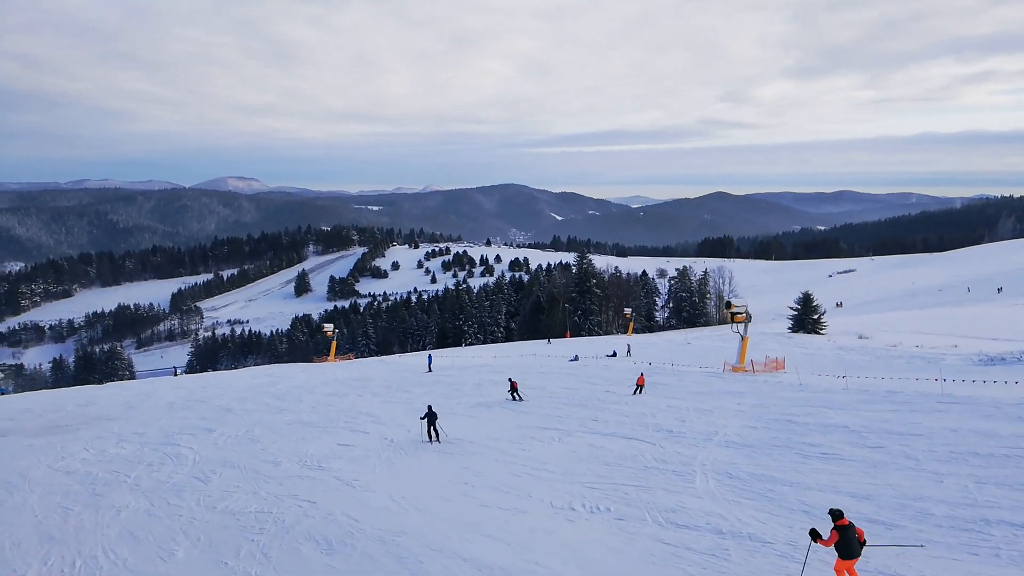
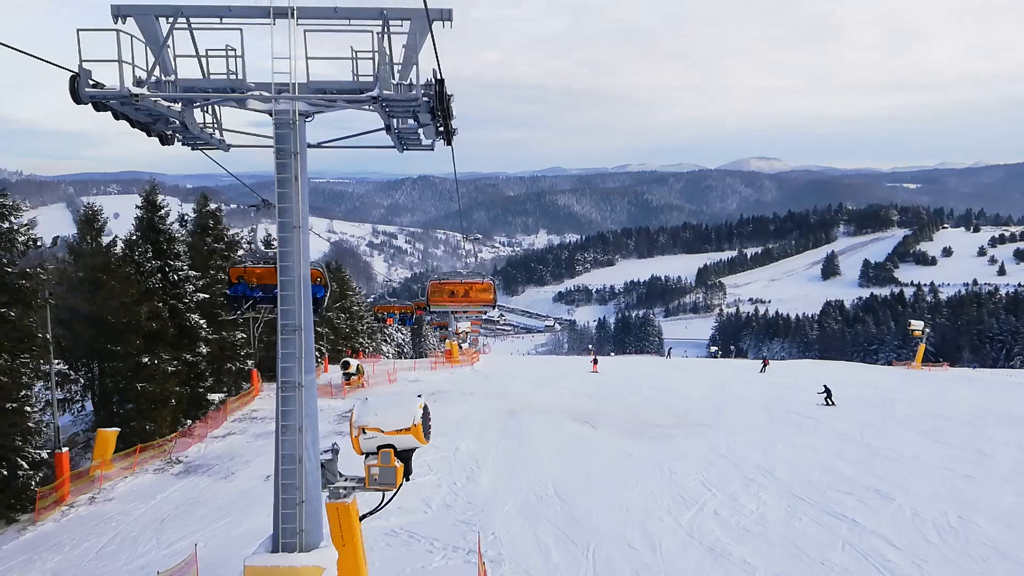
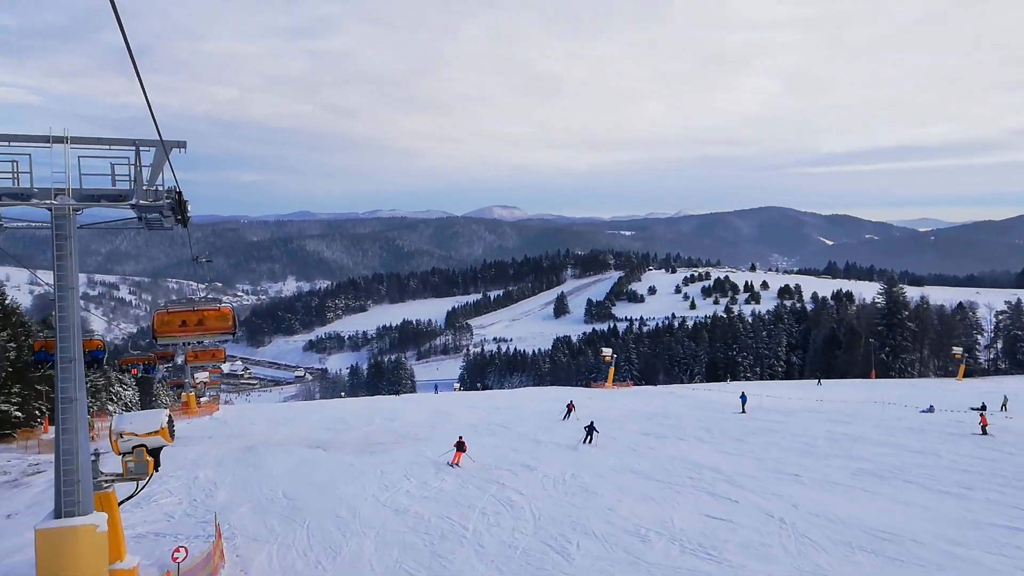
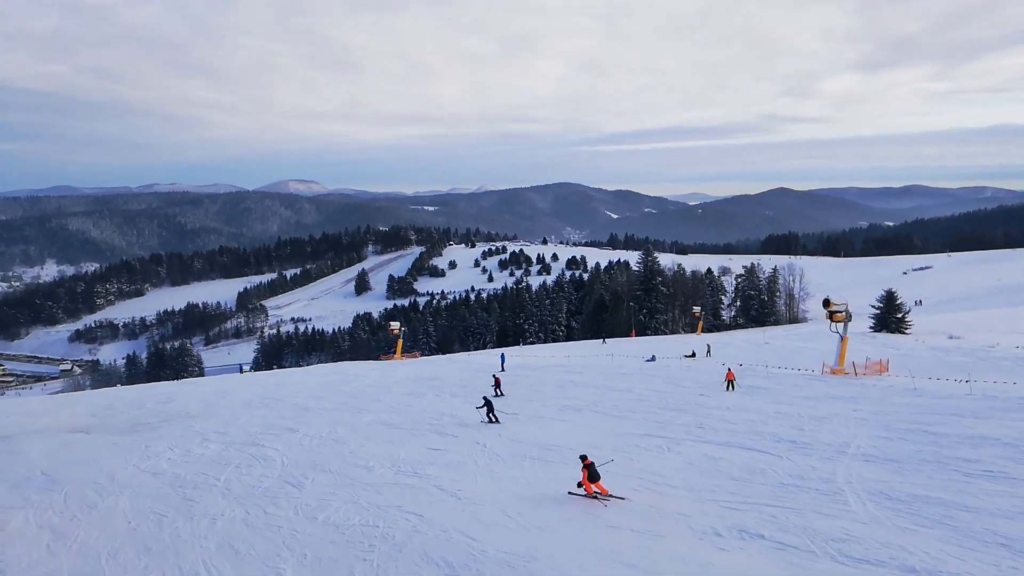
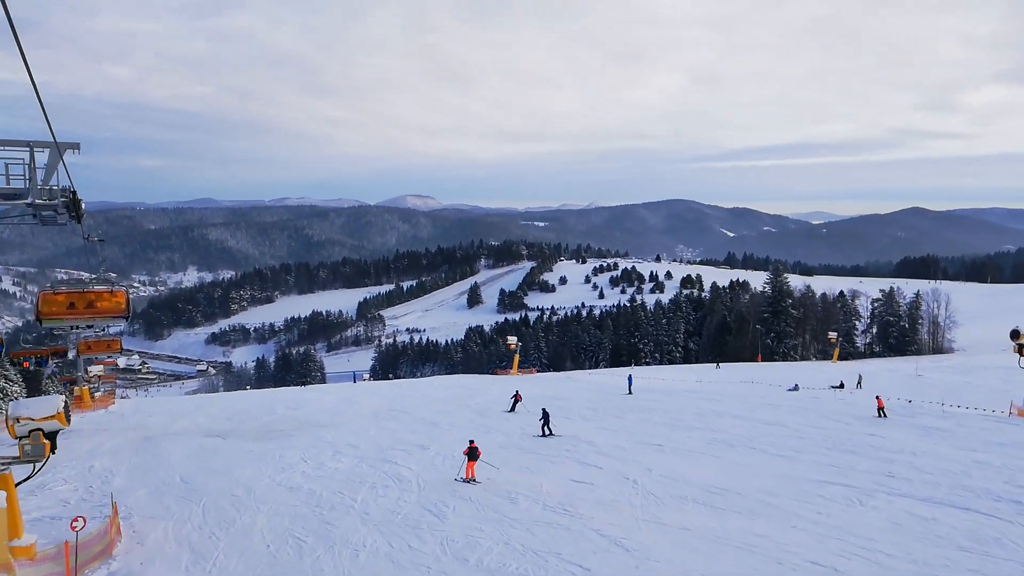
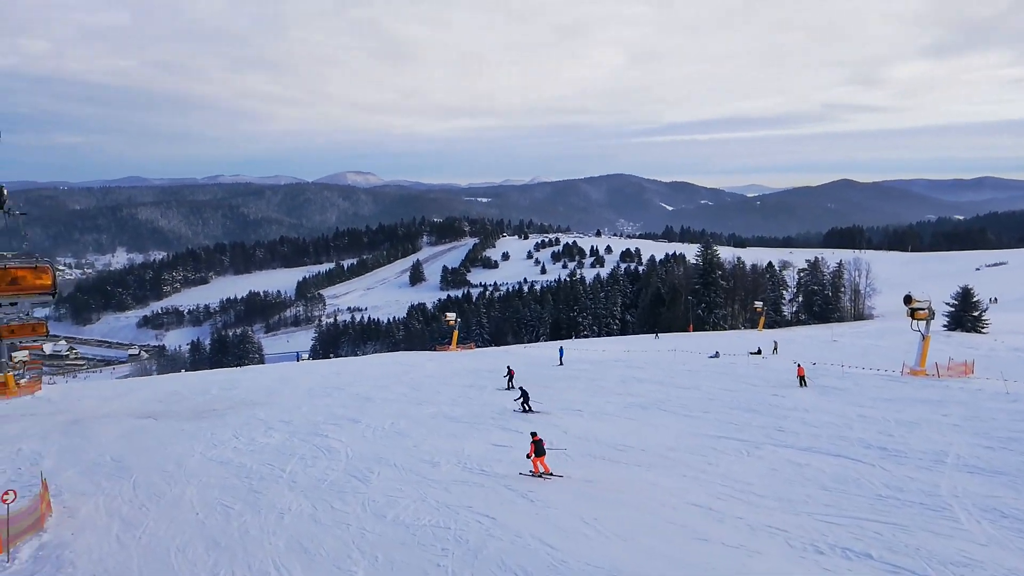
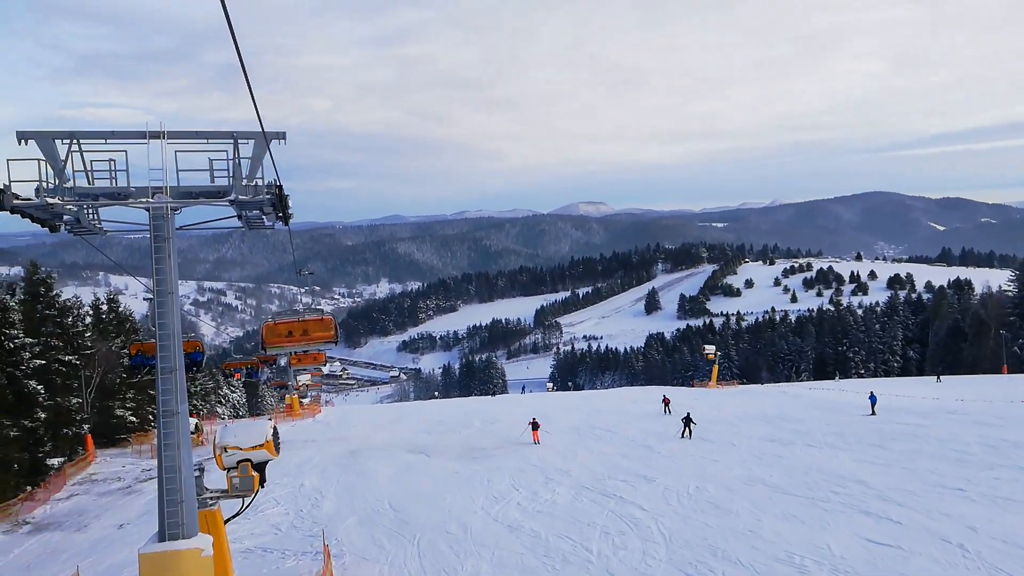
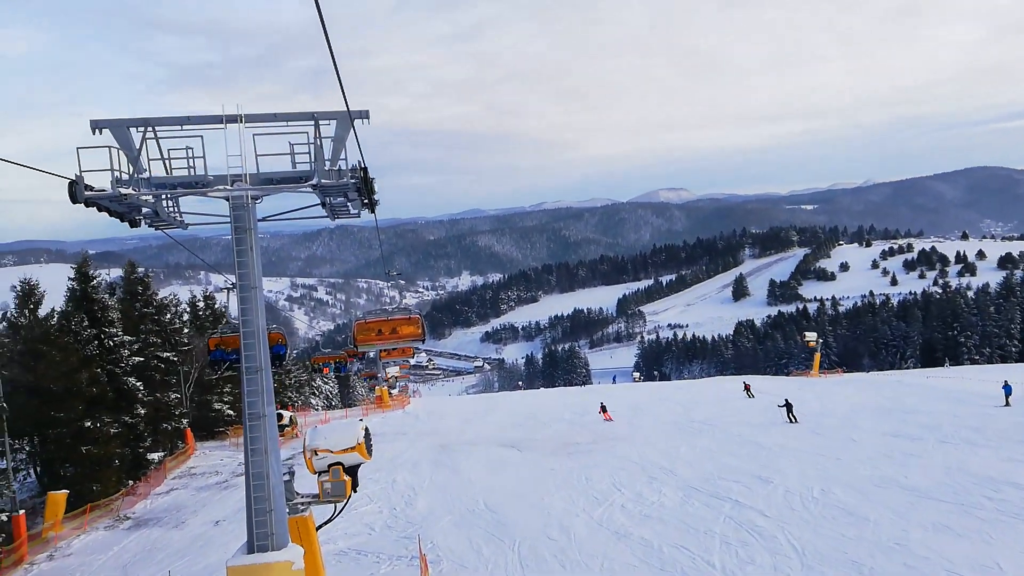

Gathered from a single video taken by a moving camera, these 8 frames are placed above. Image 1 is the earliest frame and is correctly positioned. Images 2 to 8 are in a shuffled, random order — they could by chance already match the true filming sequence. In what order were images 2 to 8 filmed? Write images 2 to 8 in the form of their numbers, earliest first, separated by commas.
4, 6, 5, 3, 7, 8, 2
